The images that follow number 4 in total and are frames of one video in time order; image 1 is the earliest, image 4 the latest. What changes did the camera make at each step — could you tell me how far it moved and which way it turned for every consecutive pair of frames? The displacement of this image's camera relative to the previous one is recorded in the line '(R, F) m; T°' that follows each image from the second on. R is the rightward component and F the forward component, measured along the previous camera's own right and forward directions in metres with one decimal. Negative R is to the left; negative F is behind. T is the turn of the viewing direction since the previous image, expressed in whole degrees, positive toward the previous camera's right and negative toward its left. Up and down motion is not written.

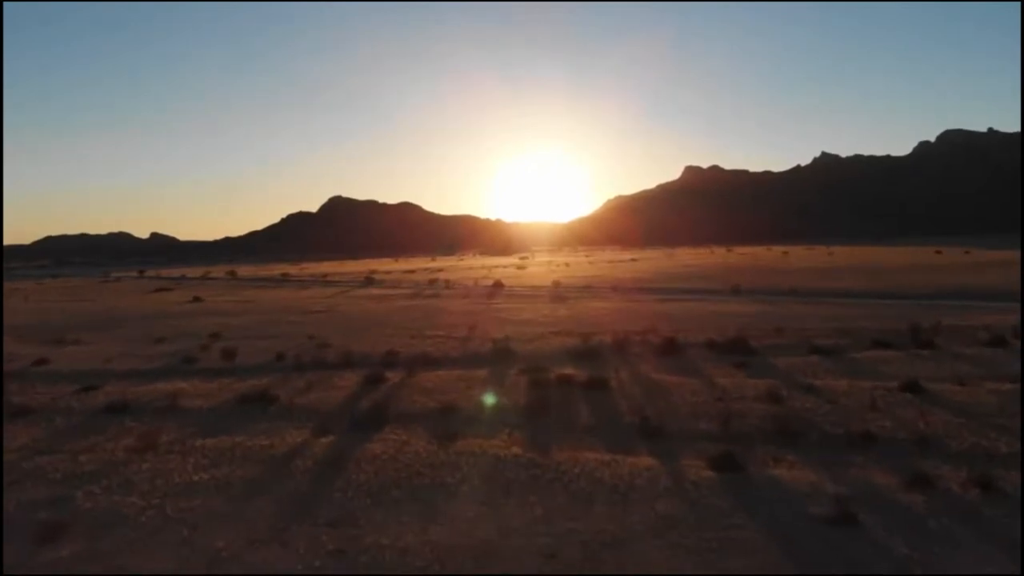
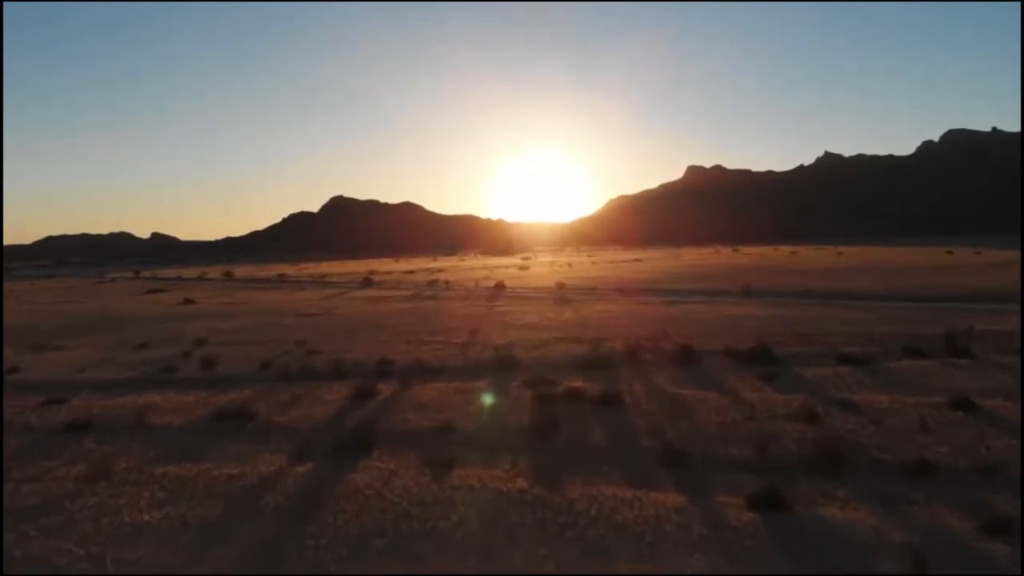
(-0.1, +2.5) m; 0°
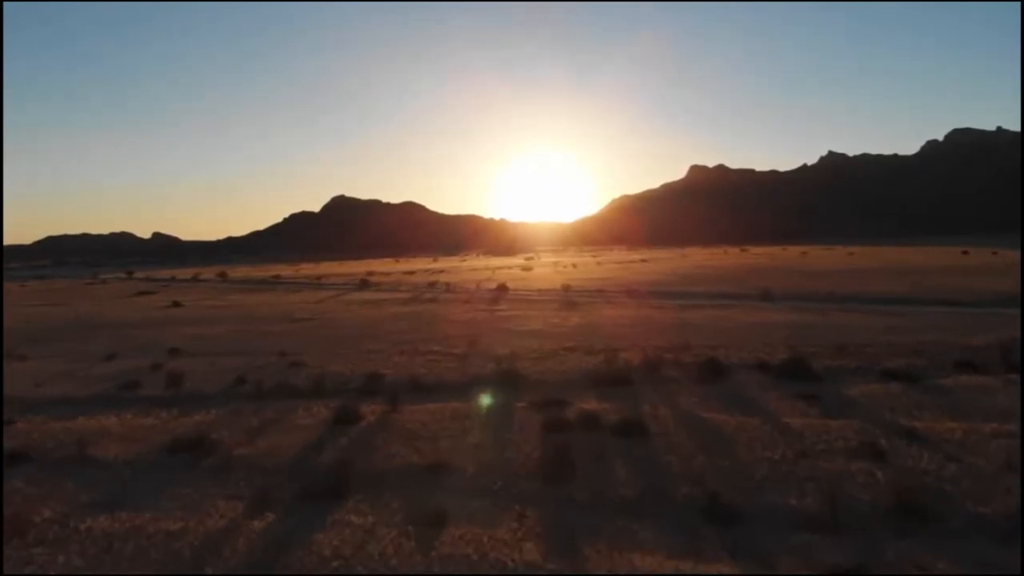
(-0.1, +3.4) m; 0°
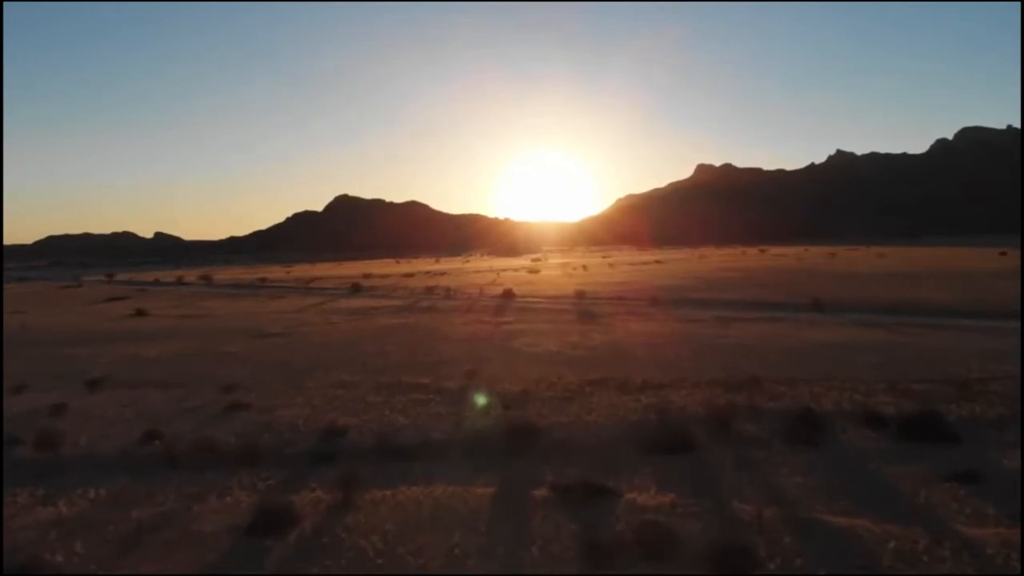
(-0.2, +7.8) m; 0°
